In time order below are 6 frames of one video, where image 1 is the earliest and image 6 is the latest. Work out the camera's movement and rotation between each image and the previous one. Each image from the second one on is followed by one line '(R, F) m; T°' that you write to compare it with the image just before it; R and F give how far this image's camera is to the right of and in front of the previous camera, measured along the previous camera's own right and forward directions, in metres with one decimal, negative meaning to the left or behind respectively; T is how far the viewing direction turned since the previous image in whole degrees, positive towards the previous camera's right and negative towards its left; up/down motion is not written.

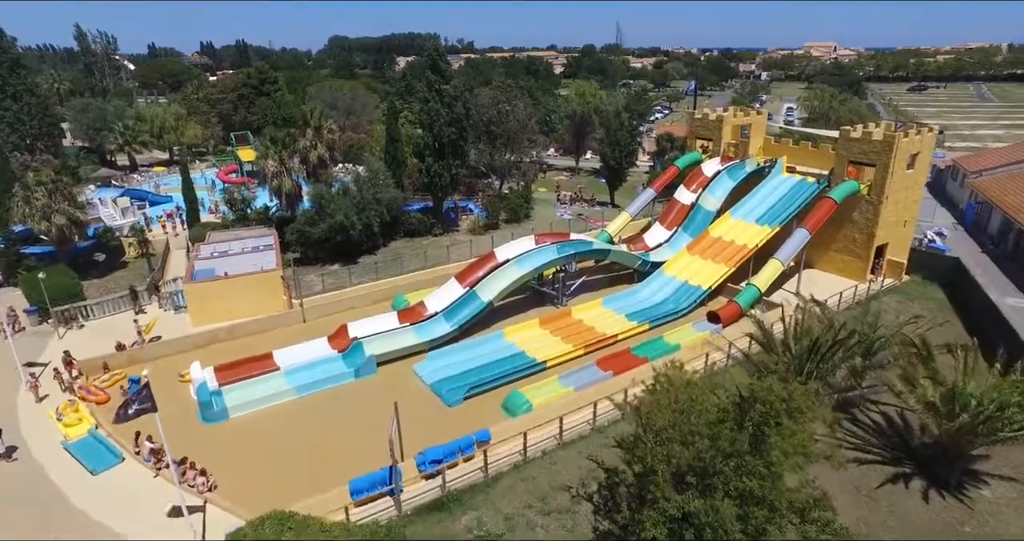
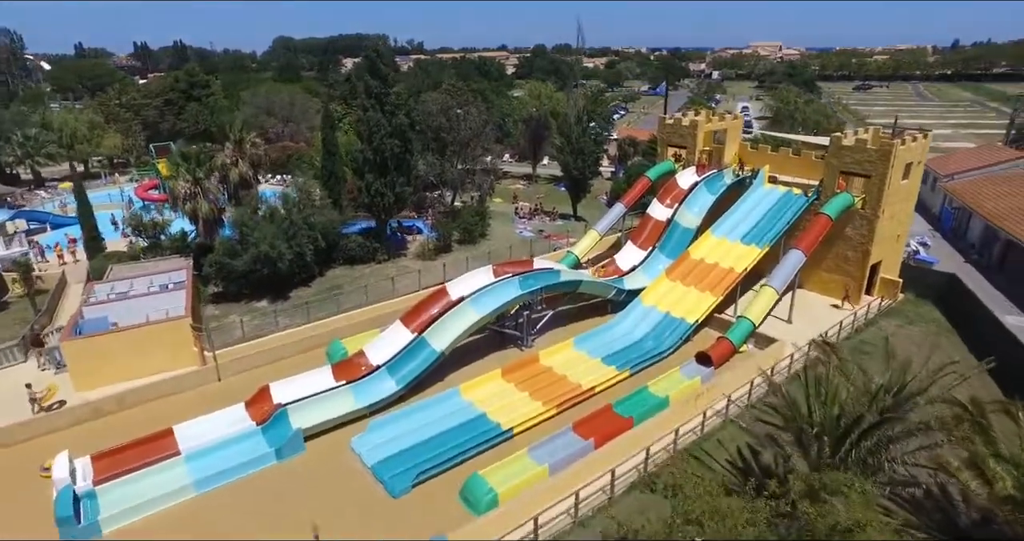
(0.0, +3.9) m; +4°
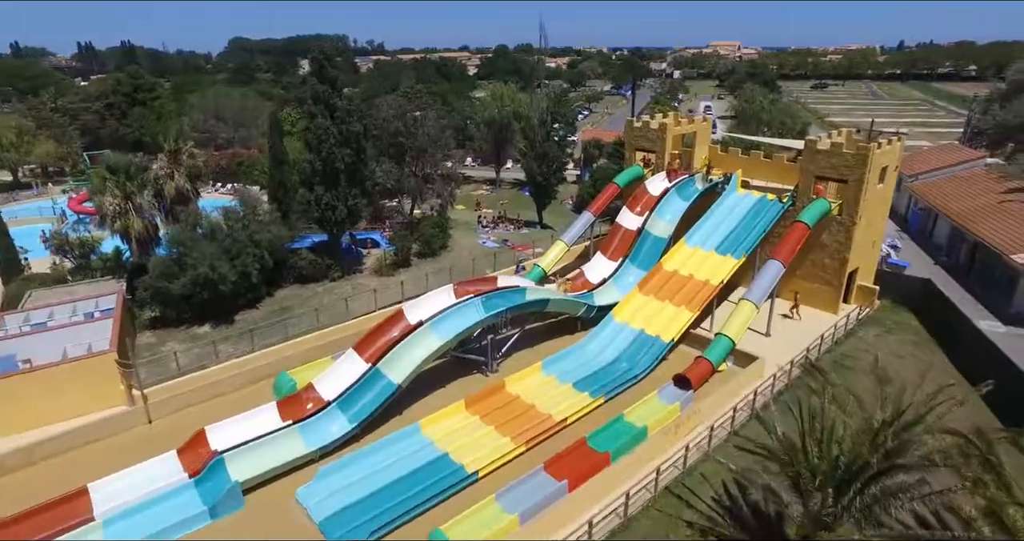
(+0.2, +1.7) m; +3°
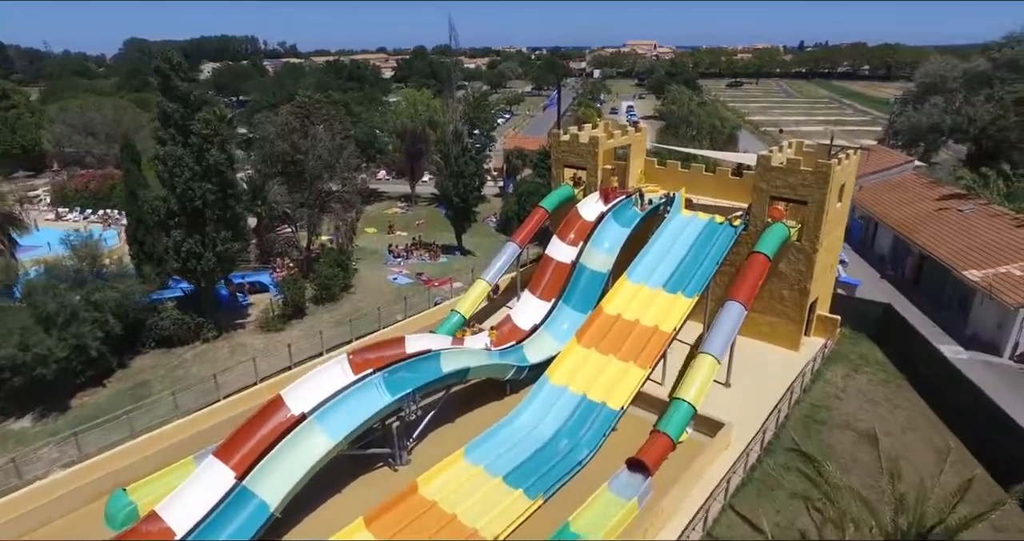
(+0.6, +4.3) m; +6°
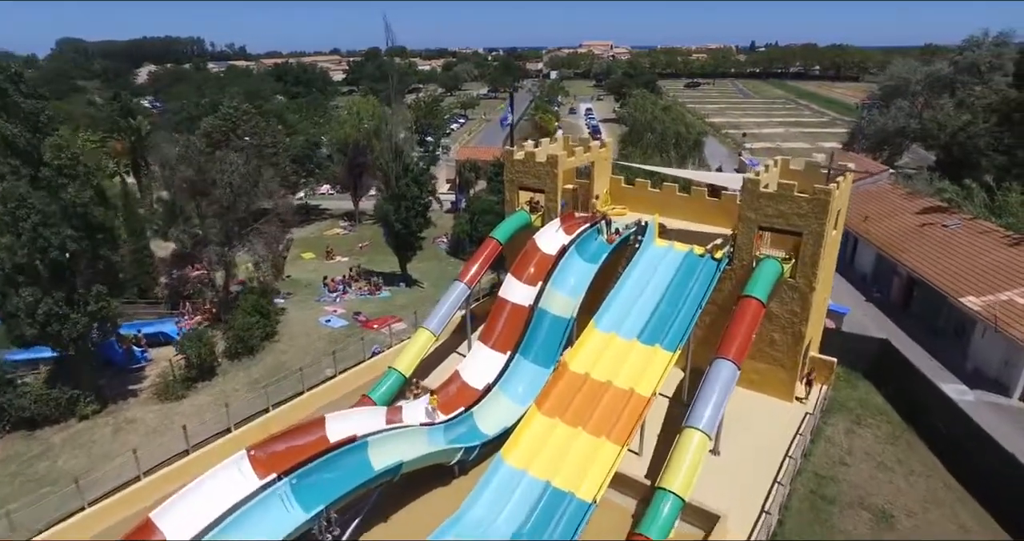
(+0.5, +3.6) m; +3°
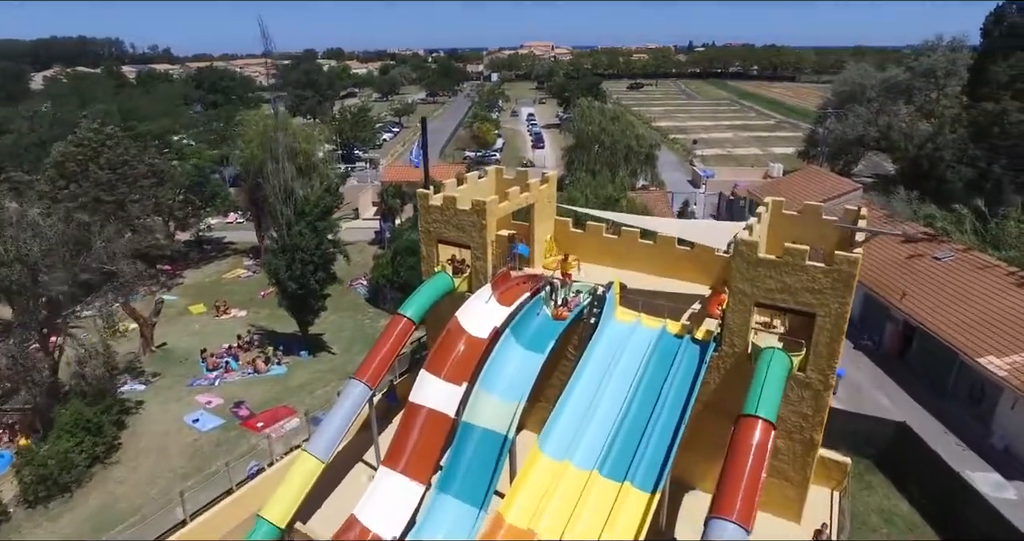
(+0.9, +5.4) m; +5°
